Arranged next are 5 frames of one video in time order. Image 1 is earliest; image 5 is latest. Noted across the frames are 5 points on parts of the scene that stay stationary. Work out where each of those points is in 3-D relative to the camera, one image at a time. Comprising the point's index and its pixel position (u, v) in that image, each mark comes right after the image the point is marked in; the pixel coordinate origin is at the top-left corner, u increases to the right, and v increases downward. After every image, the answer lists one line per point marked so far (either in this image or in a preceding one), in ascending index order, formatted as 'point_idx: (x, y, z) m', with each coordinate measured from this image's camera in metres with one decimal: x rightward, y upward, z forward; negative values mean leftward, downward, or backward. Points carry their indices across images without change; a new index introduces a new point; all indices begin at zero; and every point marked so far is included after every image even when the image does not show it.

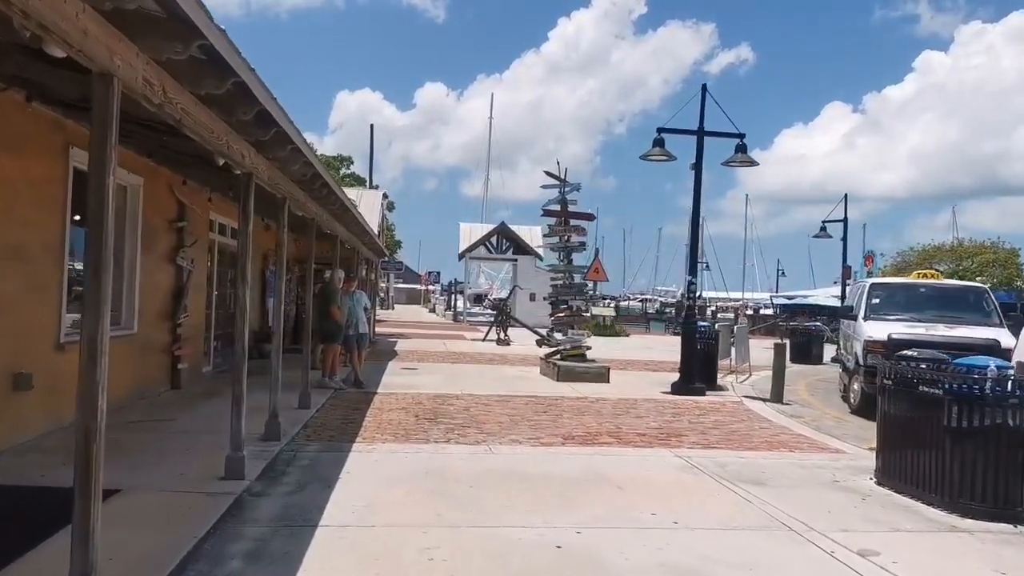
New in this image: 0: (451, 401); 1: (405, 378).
0: (-1.0, -1.9, +12.8) m
1: (-2.3, -1.9, +16.2) m
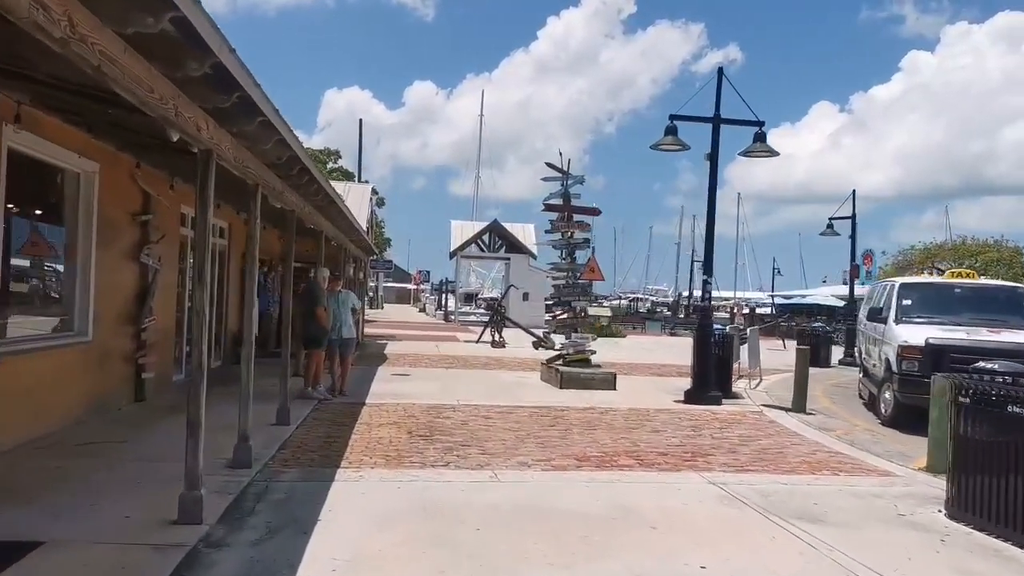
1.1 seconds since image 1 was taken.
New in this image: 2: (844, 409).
0: (-1.0, -1.9, +11.6) m
1: (-2.3, -1.9, +15.0) m
2: (+6.5, -2.4, +14.9) m
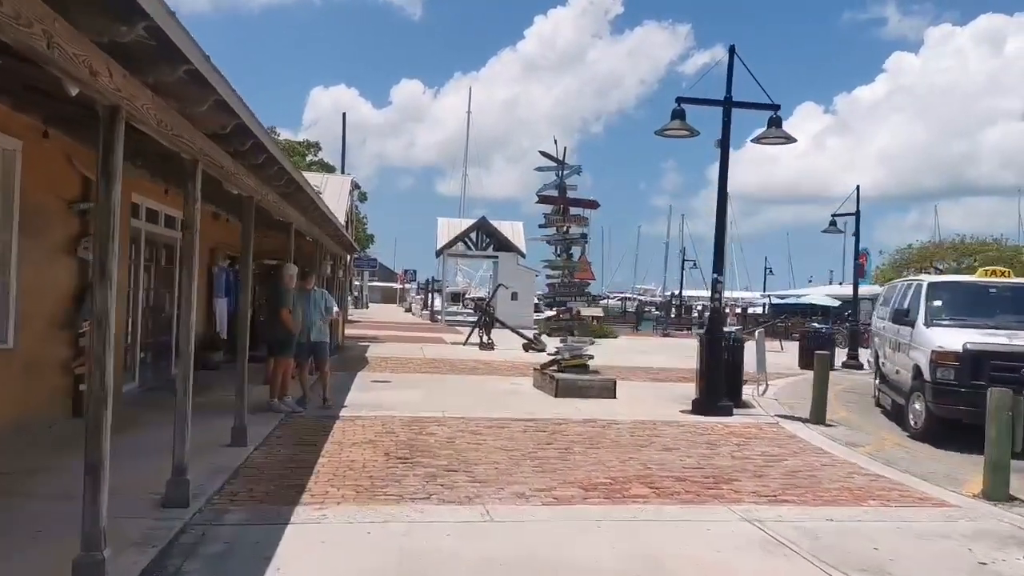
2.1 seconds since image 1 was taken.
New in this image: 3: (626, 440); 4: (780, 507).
0: (-1.1, -1.9, +10.2) m
1: (-2.5, -1.9, +13.6) m
2: (+6.3, -2.4, +13.6) m
3: (+1.5, -2.1, +10.2) m
4: (+2.5, -2.1, +7.2) m
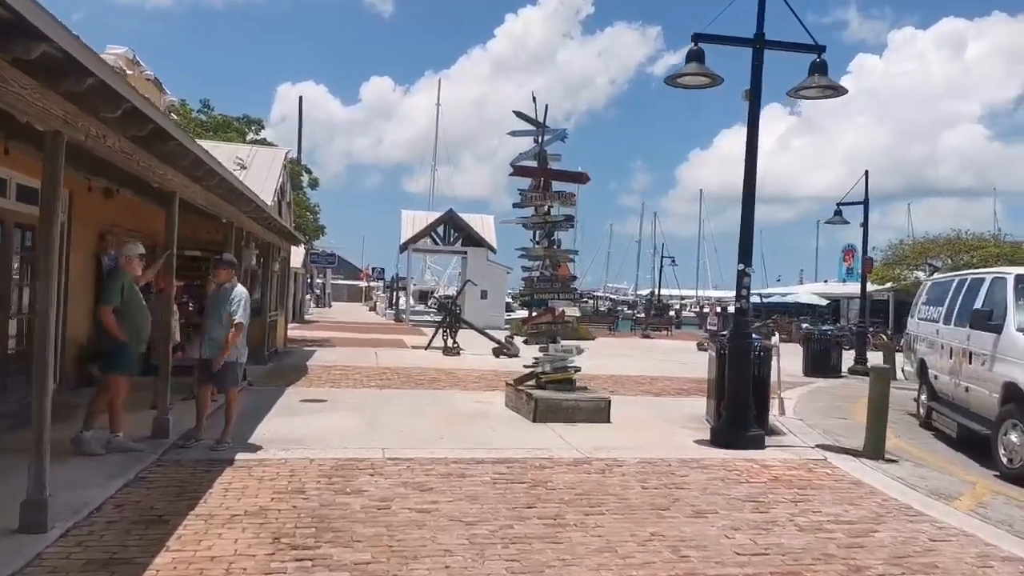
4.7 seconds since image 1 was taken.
0: (-1.4, -1.8, +7.1) m
1: (-2.9, -1.8, +10.4) m
2: (+5.9, -2.3, +10.8) m
3: (+1.2, -2.0, +7.2) m
4: (+2.3, -2.0, +4.2) m
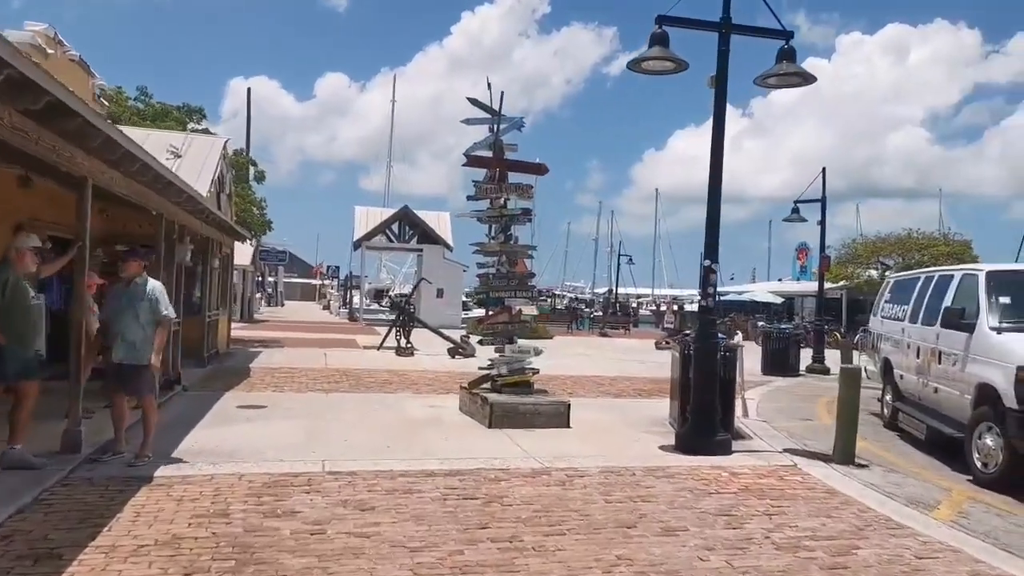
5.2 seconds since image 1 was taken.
0: (-1.8, -1.8, +6.3) m
1: (-3.5, -1.8, +9.6) m
2: (+5.2, -2.2, +10.4) m
3: (+0.8, -2.0, +6.6) m
4: (+2.1, -2.0, +3.6) m
